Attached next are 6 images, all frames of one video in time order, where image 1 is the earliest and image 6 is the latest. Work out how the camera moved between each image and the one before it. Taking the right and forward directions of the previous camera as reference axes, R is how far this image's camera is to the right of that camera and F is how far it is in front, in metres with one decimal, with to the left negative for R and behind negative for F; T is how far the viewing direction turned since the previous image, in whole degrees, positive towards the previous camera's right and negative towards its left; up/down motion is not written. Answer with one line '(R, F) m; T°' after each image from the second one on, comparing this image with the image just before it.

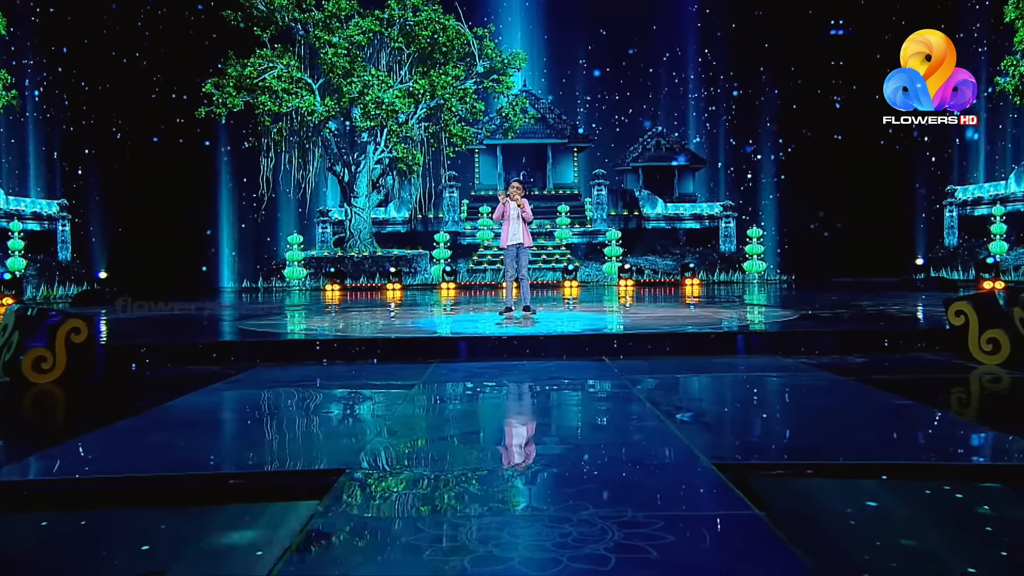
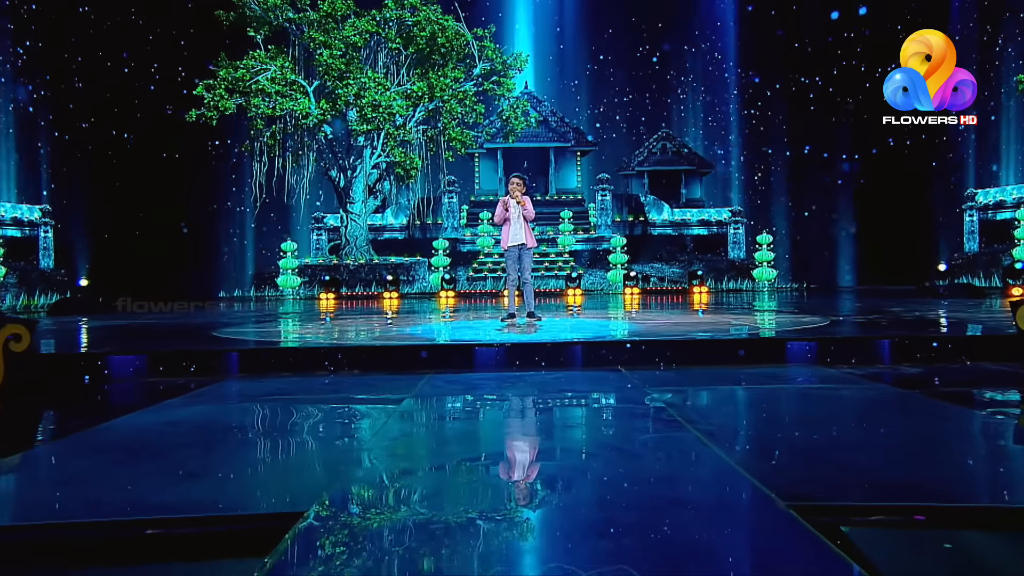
(0.0, +0.4) m; 0°
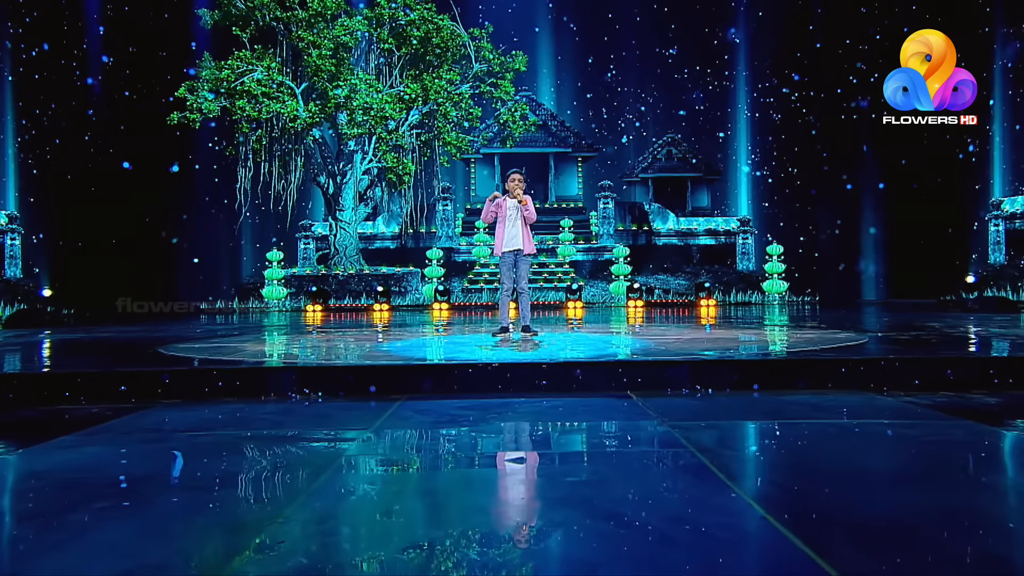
(0.0, +0.6) m; 0°
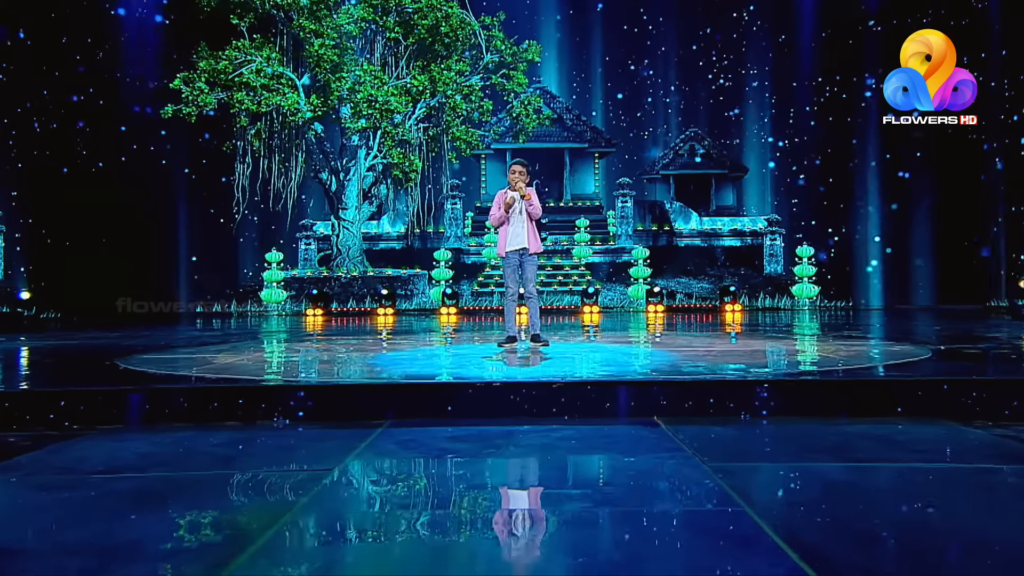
(0.0, +0.7) m; -1°
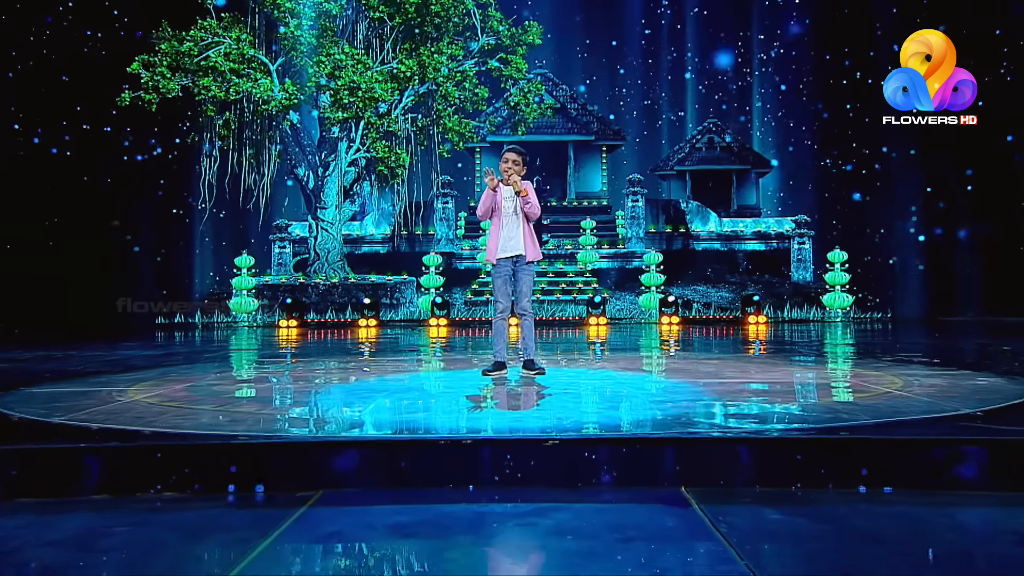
(+0.1, +1.1) m; -1°
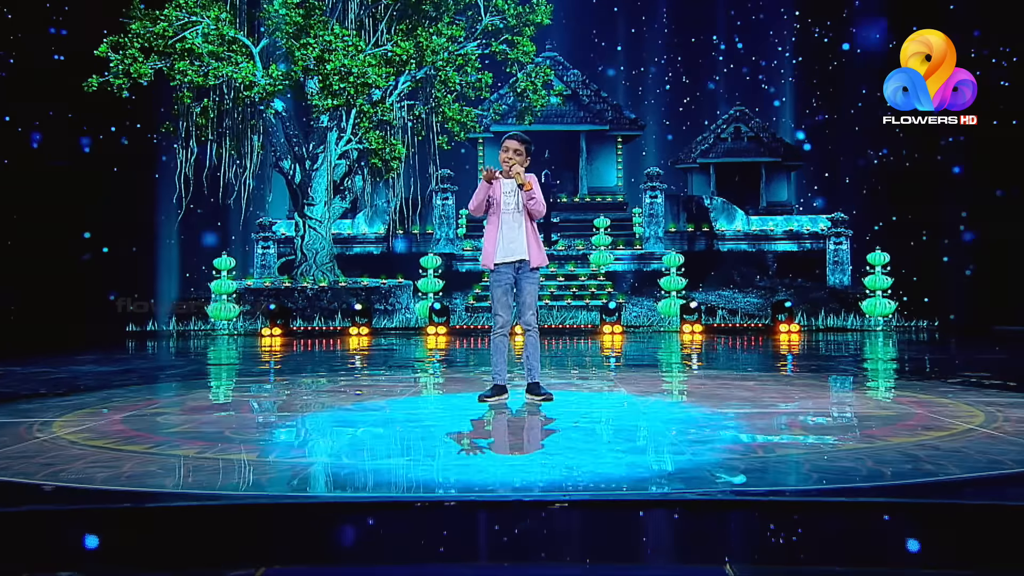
(0.0, +0.9) m; -1°
